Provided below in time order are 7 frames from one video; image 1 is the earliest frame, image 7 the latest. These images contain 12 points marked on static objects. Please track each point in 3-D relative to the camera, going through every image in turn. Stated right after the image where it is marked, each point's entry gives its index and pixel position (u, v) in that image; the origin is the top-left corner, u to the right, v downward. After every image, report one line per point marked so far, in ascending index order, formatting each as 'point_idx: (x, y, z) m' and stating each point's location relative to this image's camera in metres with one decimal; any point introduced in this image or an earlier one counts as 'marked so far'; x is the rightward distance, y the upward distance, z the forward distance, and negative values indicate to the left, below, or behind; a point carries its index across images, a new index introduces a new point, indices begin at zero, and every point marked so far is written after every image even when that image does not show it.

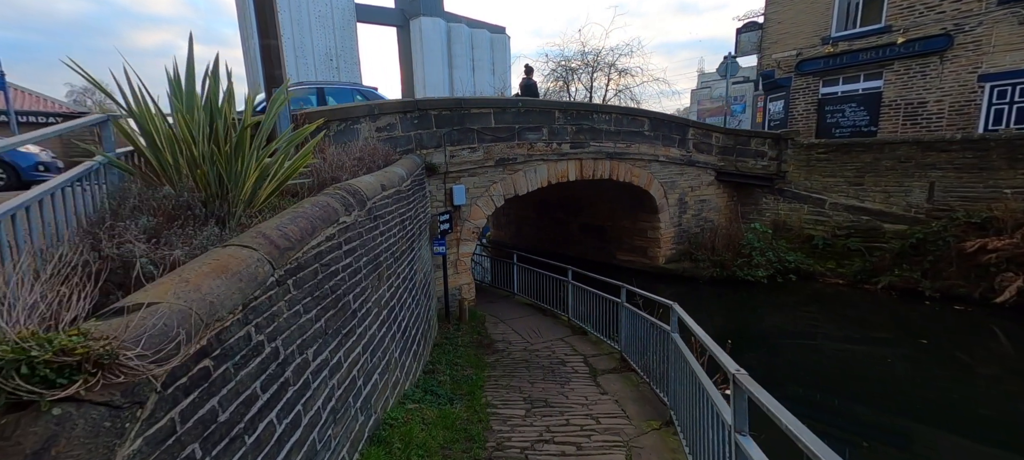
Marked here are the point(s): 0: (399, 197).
0: (-1.2, +0.4, +4.5) m
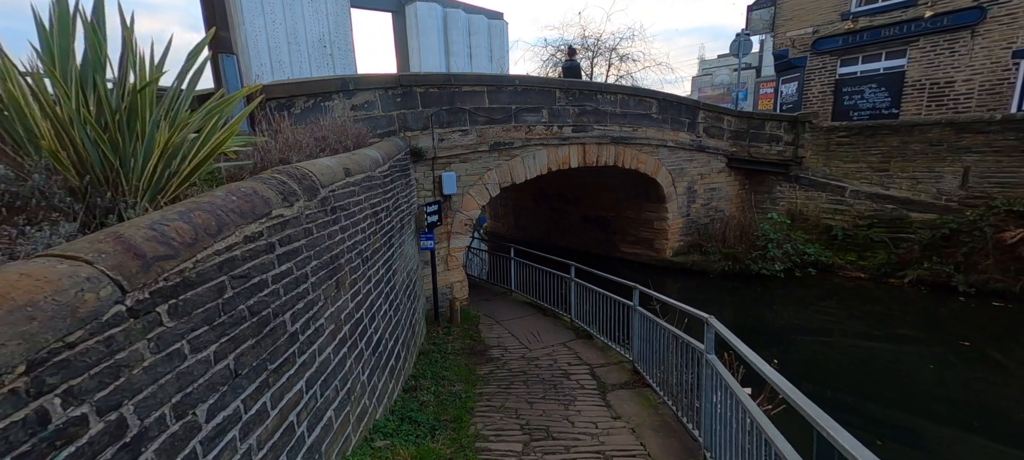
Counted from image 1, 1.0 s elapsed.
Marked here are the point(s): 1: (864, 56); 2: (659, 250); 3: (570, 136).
0: (-1.3, +0.4, +3.7) m
1: (+10.0, +4.9, +11.5) m
2: (+3.9, -0.5, +10.8) m
3: (+1.1, +1.9, +8.1) m
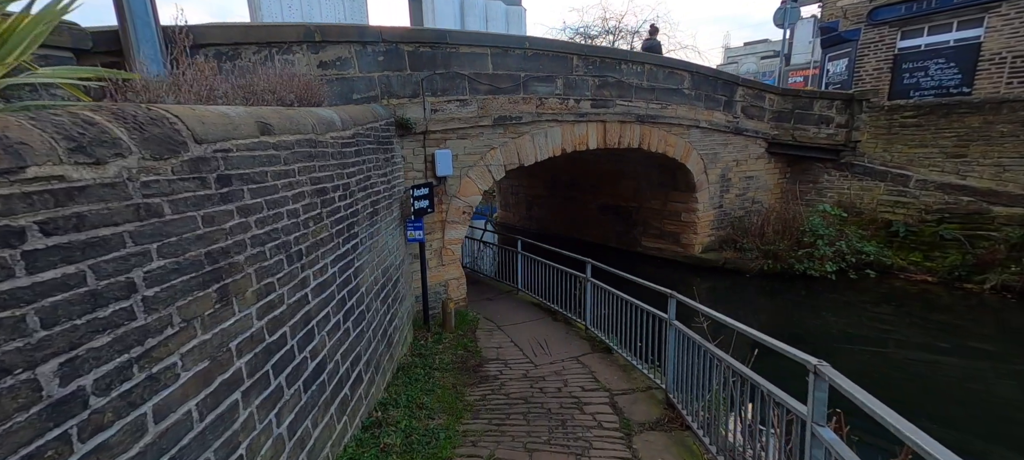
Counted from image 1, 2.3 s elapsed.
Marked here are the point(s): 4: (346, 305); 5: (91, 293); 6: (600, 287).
0: (-1.3, +0.5, +2.7) m
1: (+10.3, +5.0, +10.0) m
2: (+4.1, -0.4, +9.7) m
3: (+1.3, +2.0, +7.0) m
4: (-1.2, -0.6, +3.1) m
5: (-1.3, -0.2, +1.2) m
6: (+1.1, -0.7, +5.0) m
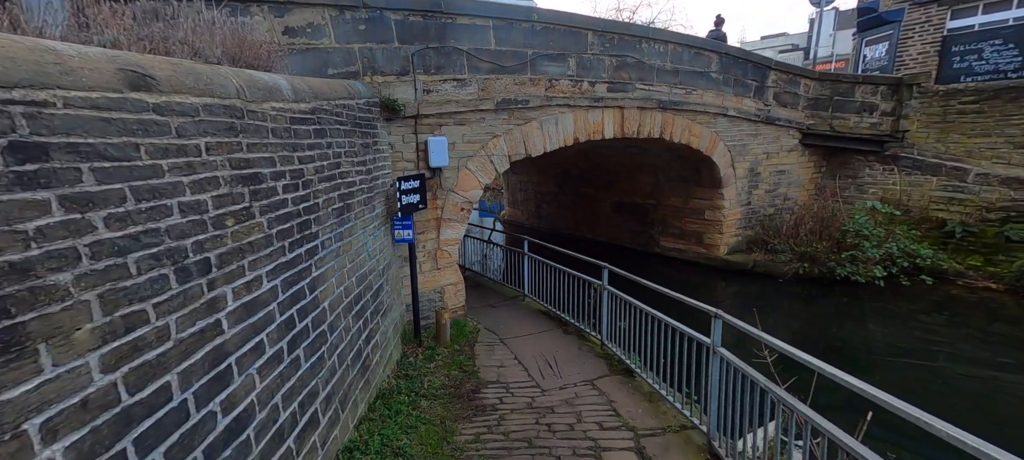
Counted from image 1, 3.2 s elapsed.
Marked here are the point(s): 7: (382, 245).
0: (-1.3, +0.5, +2.0) m
1: (+10.5, +5.0, +9.0) m
2: (+4.3, -0.4, +8.8) m
3: (+1.4, +2.0, +6.2) m
4: (-1.3, -0.6, +2.3) m
5: (-1.3, -0.2, +0.5) m
6: (+1.1, -0.7, +4.2) m
7: (-1.3, -0.2, +4.2) m
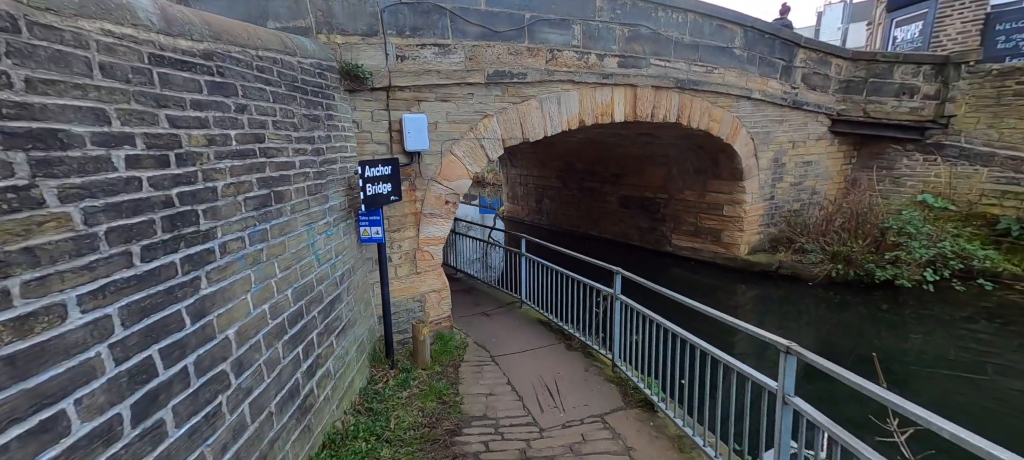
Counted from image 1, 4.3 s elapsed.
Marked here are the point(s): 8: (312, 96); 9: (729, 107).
0: (-1.4, +0.5, +1.2) m
1: (+10.4, +5.0, +8.1) m
2: (+4.2, -0.3, +8.0) m
3: (+1.3, +2.1, +5.3) m
4: (-1.3, -0.6, +1.5) m
5: (-1.4, -0.2, -0.3) m
6: (+1.0, -0.7, +3.4) m
7: (-1.4, -0.1, +3.3) m
8: (-1.4, +1.0, +3.0) m
9: (+3.6, +2.0, +6.8) m
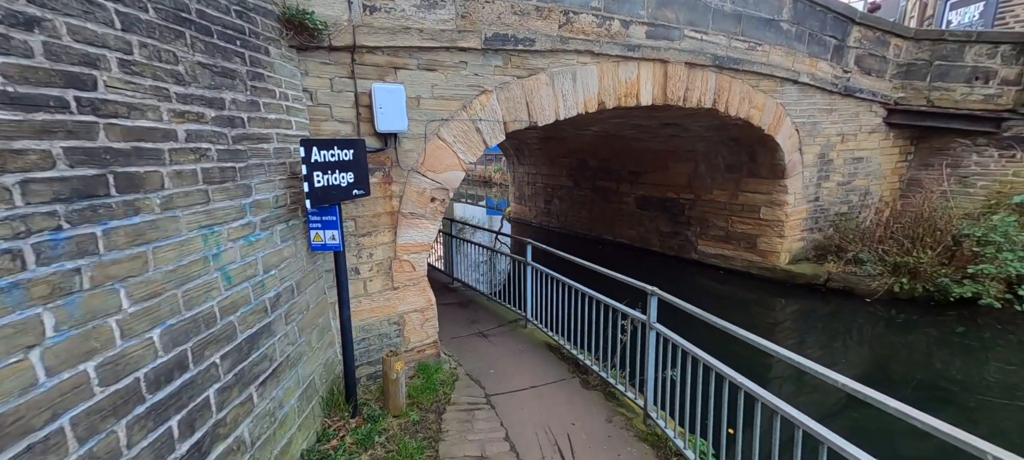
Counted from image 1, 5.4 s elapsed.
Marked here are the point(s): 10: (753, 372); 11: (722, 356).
0: (-1.4, +0.5, +0.3) m
1: (+10.6, +4.9, +6.9) m
2: (+4.3, -0.4, +7.0) m
3: (+1.4, +2.0, +4.4) m
4: (-1.4, -0.6, +0.6) m
5: (-1.5, -0.2, -1.2) m
6: (+1.0, -0.7, +2.4) m
7: (-1.4, -0.2, +2.4) m
8: (-1.4, +0.9, +2.0) m
9: (+3.7, +2.0, +5.8) m
10: (+3.3, -1.9, +5.6) m
11: (+3.0, -1.8, +5.9) m
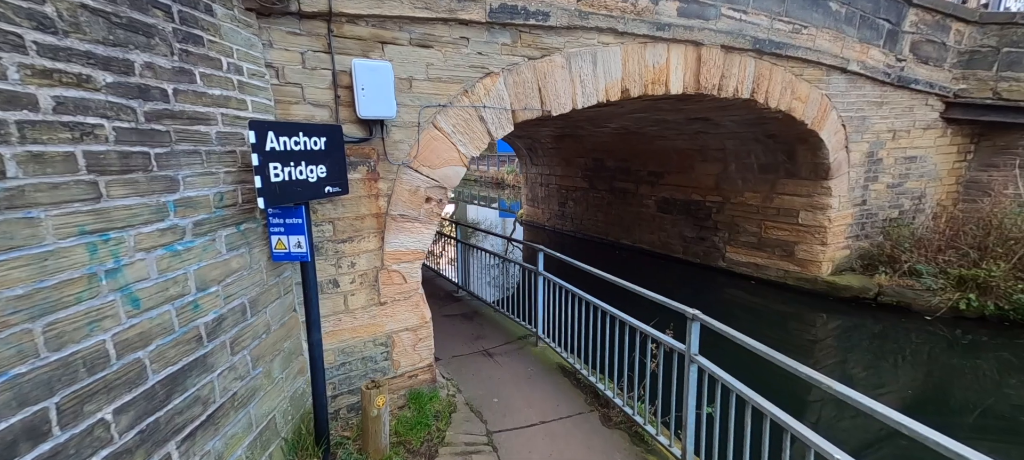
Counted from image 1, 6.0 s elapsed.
0: (-1.5, +0.5, -0.2) m
1: (+10.8, +4.7, +6.1) m
2: (+4.5, -0.5, +6.3) m
3: (+1.5, +2.0, +3.8) m
4: (-1.4, -0.6, +0.1) m
5: (-1.6, -0.2, -1.7) m
6: (+1.1, -0.8, +1.8) m
7: (-1.4, -0.2, +1.9) m
8: (-1.4, +0.9, +1.6) m
9: (+3.9, +1.9, +5.1) m
10: (+3.4, -2.0, +4.9) m
11: (+3.1, -1.9, +5.2) m
